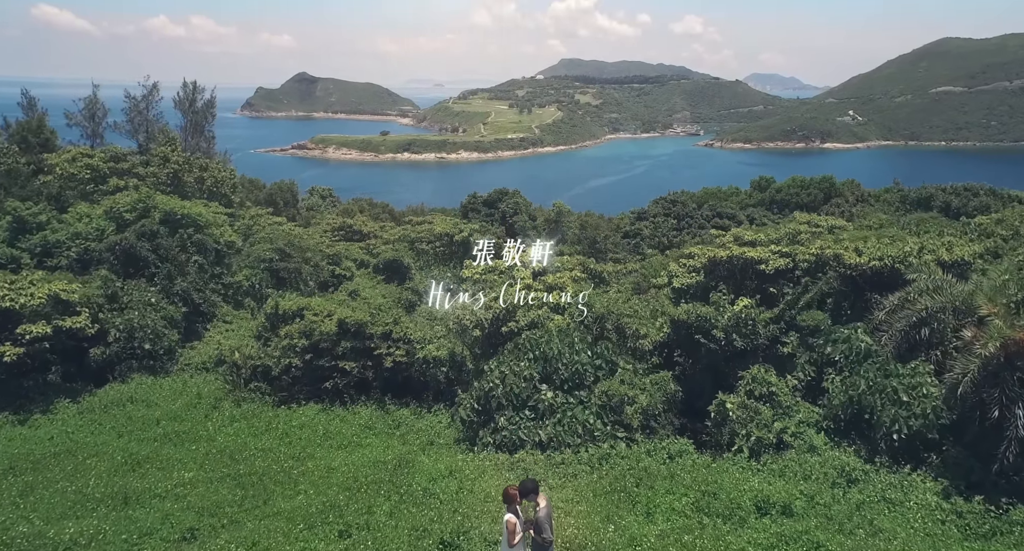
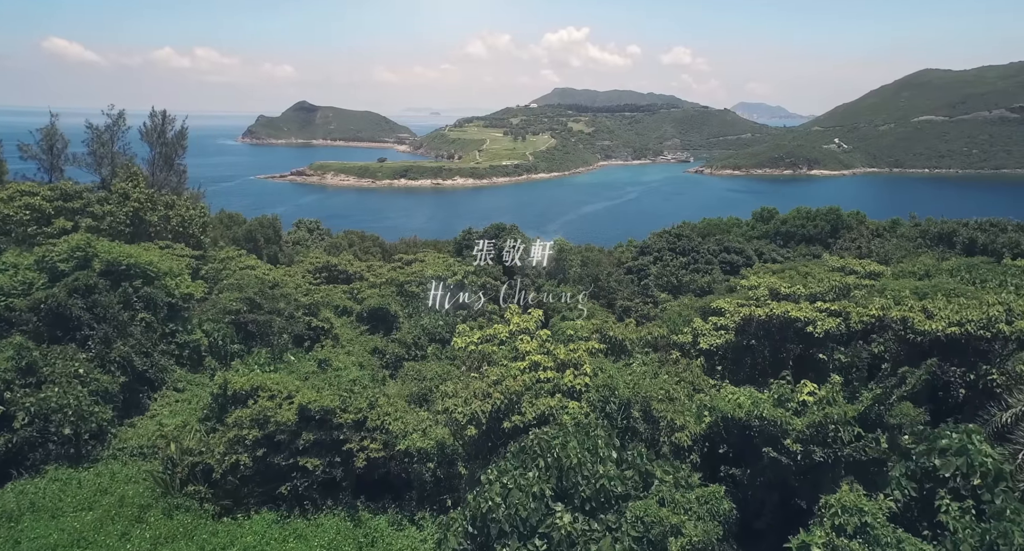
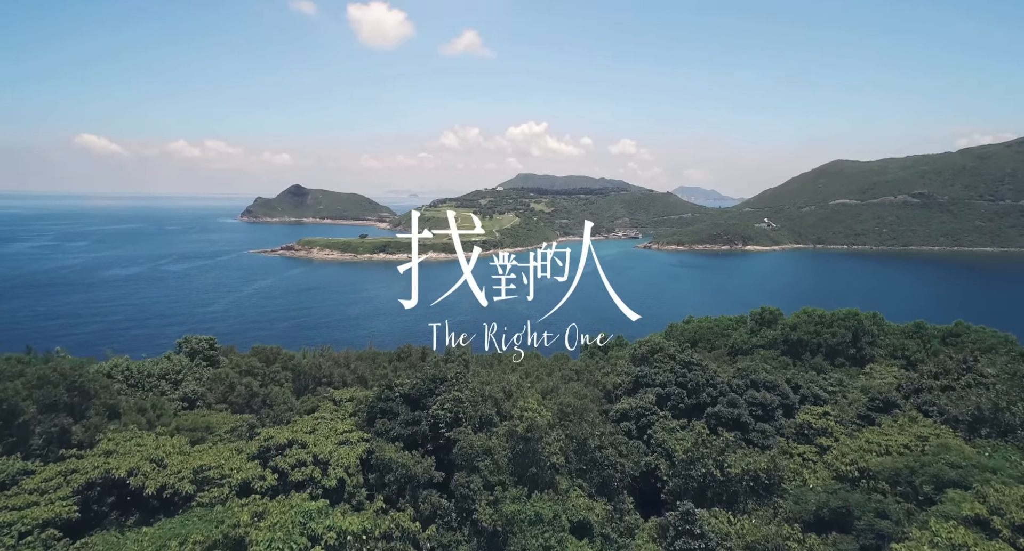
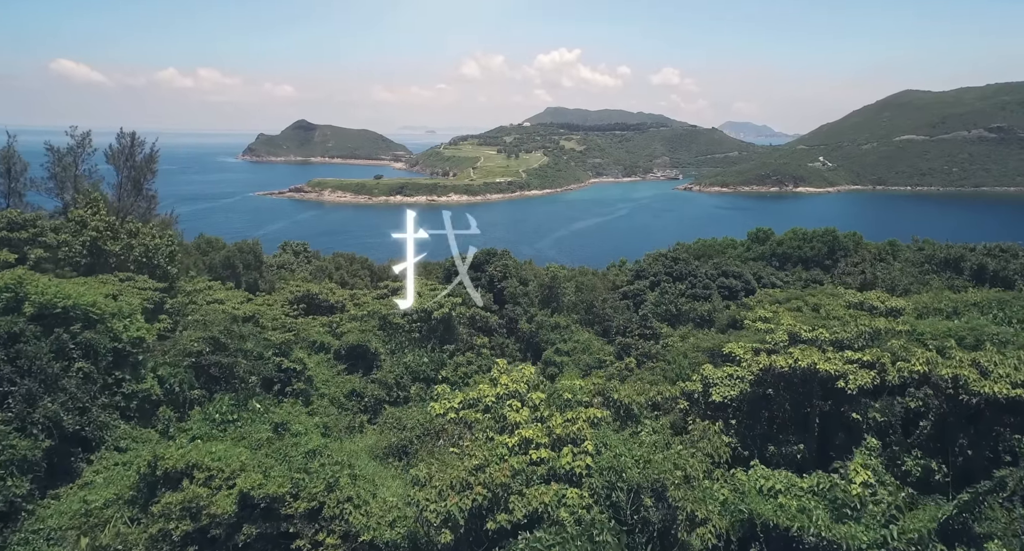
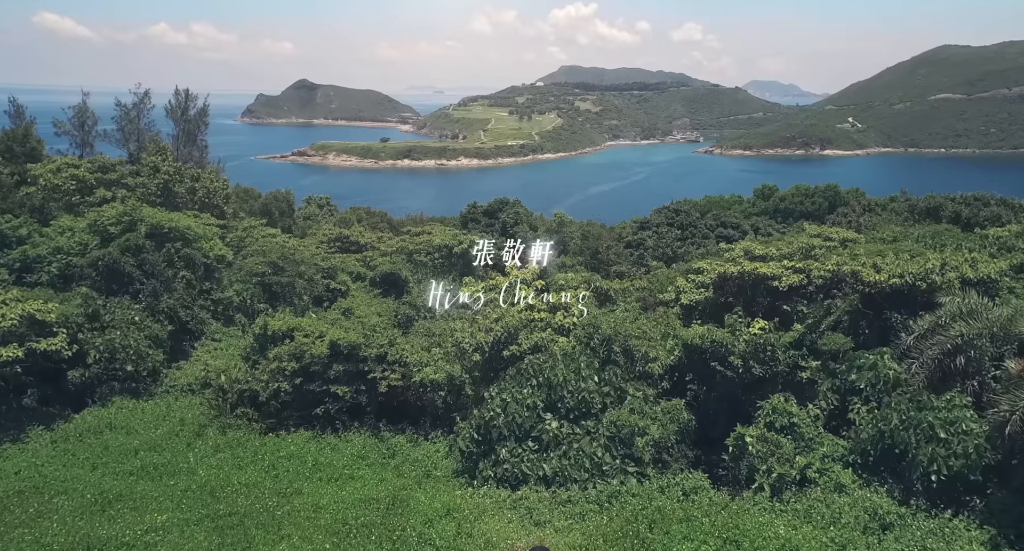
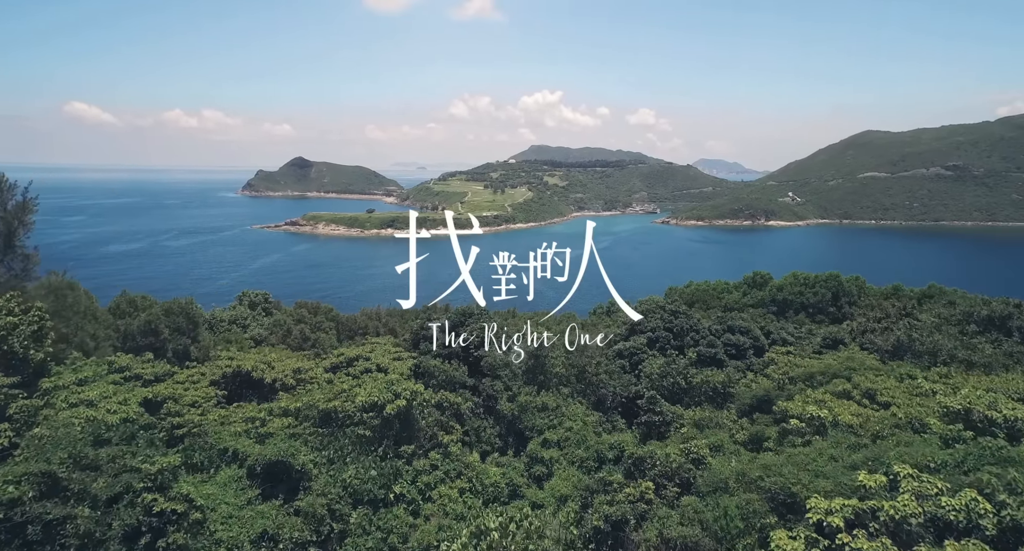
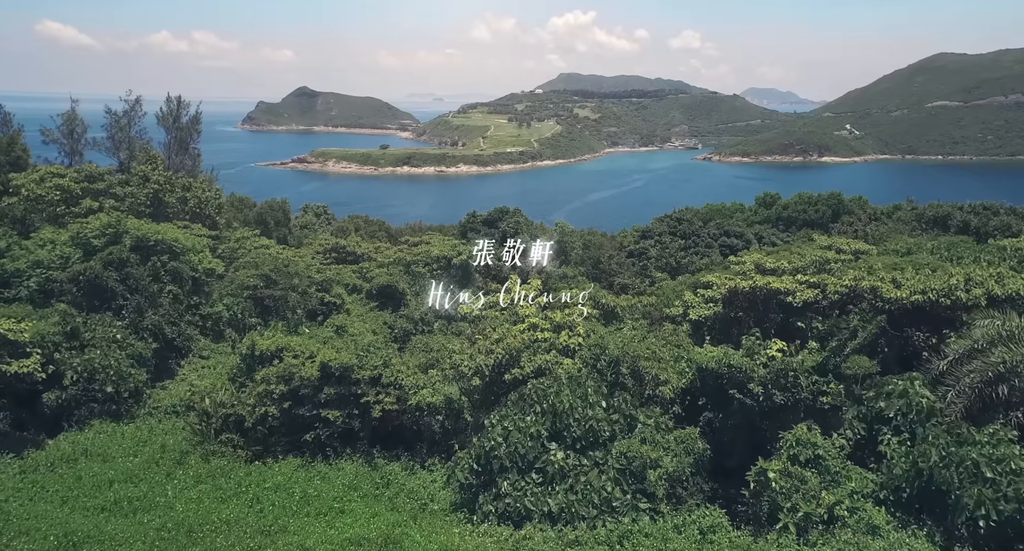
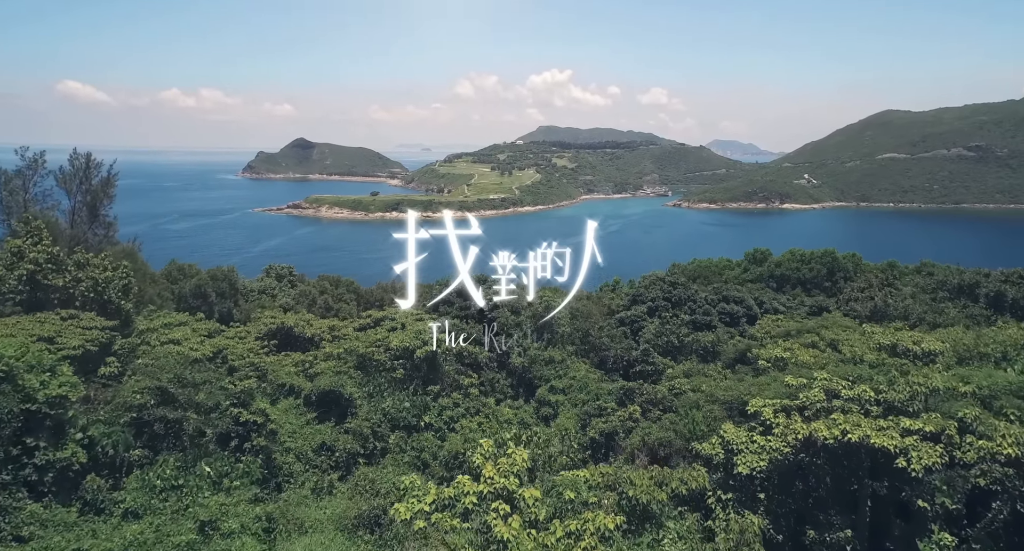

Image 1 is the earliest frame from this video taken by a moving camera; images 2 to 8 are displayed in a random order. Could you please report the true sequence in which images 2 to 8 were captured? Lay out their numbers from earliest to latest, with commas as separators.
5, 7, 2, 4, 8, 6, 3
